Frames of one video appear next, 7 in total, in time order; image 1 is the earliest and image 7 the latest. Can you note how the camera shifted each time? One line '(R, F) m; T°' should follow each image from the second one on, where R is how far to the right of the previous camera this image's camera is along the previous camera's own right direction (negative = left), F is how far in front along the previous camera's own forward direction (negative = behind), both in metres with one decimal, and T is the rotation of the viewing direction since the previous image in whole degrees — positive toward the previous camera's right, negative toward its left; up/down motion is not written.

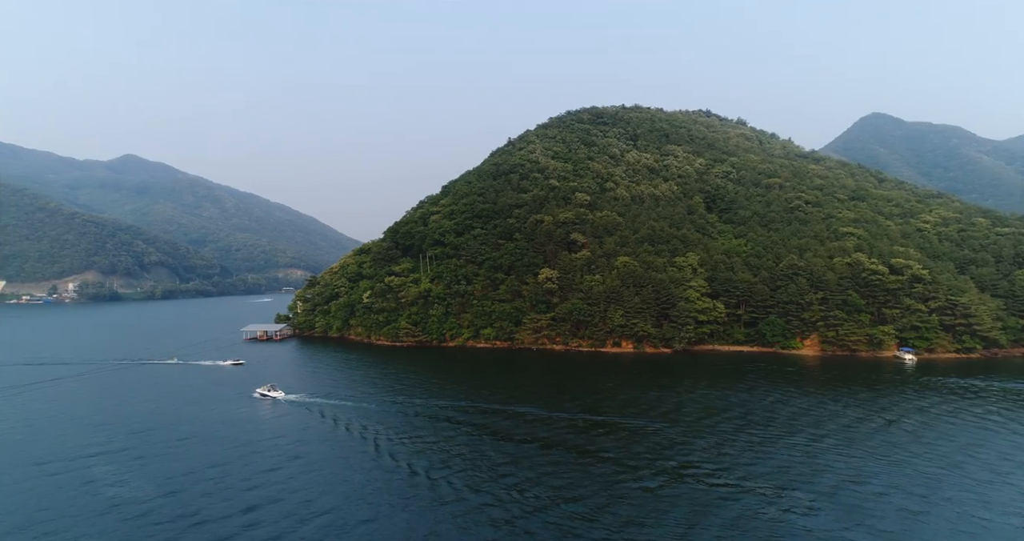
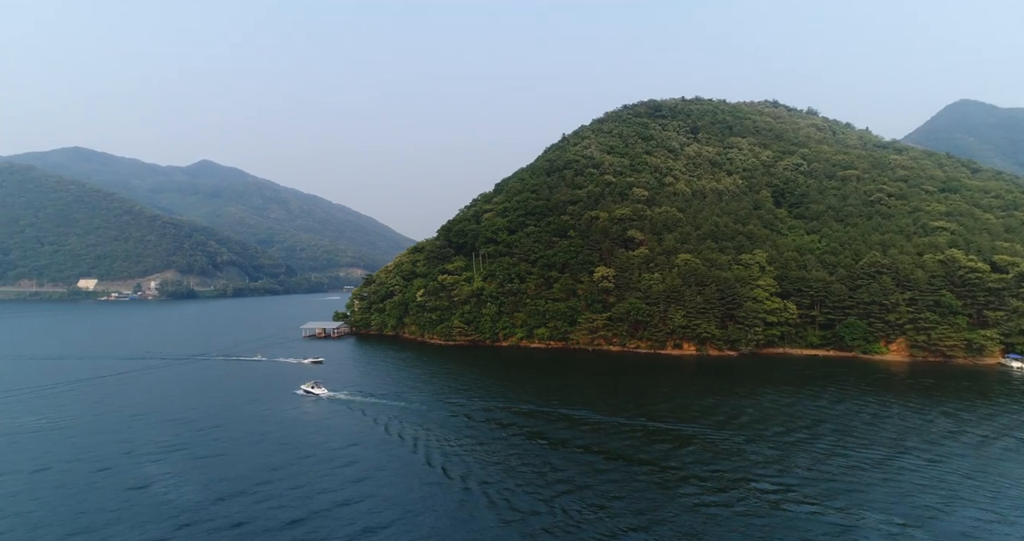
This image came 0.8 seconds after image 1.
(+0.3, +1.8) m; -6°
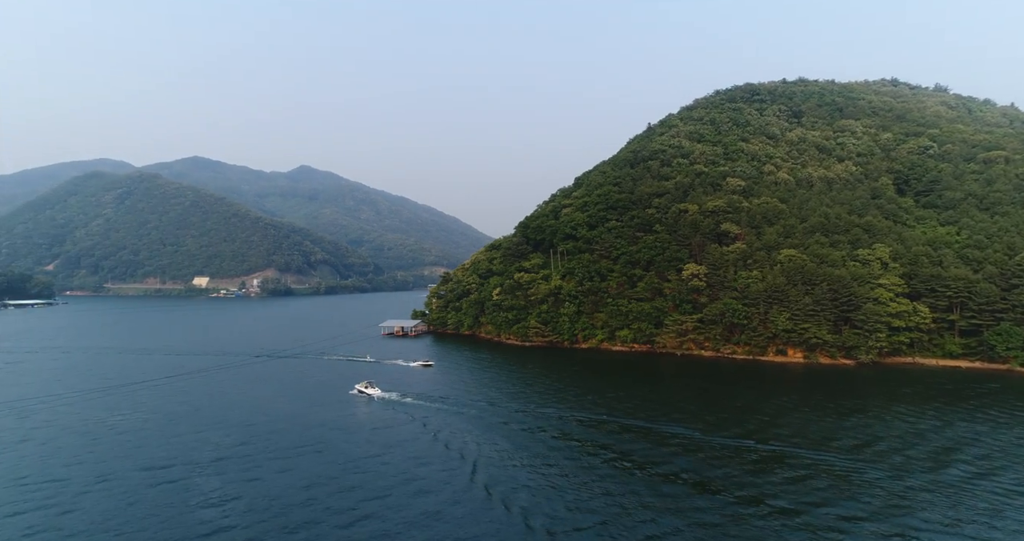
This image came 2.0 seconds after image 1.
(+0.5, +3.8) m; -8°
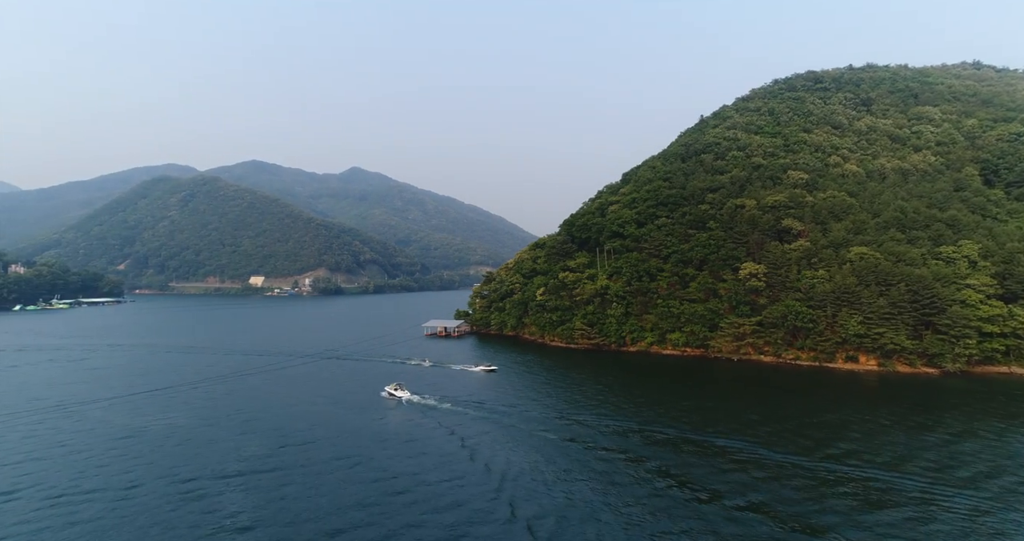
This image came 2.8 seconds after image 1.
(+0.3, +2.4) m; -5°
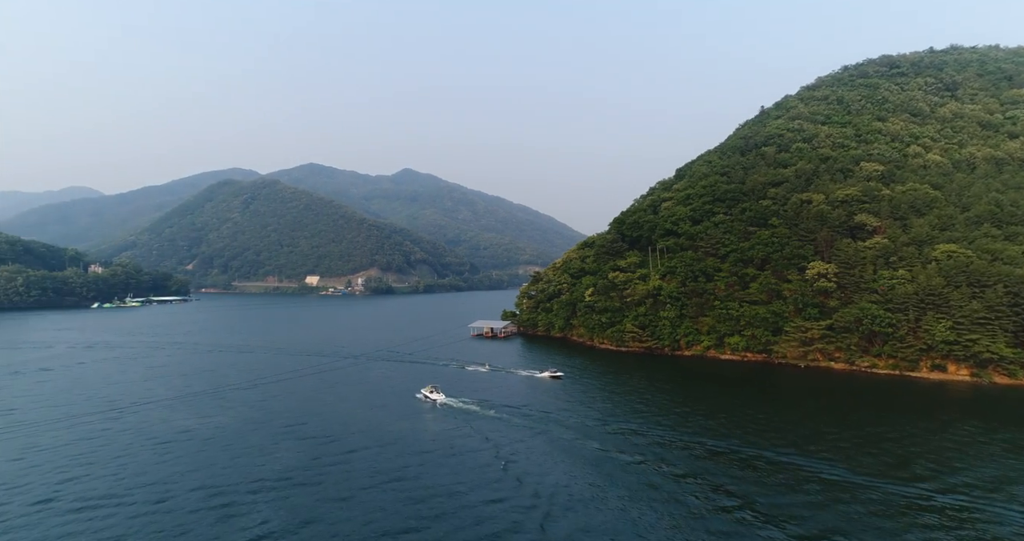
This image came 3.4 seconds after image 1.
(+0.2, +2.3) m; -5°
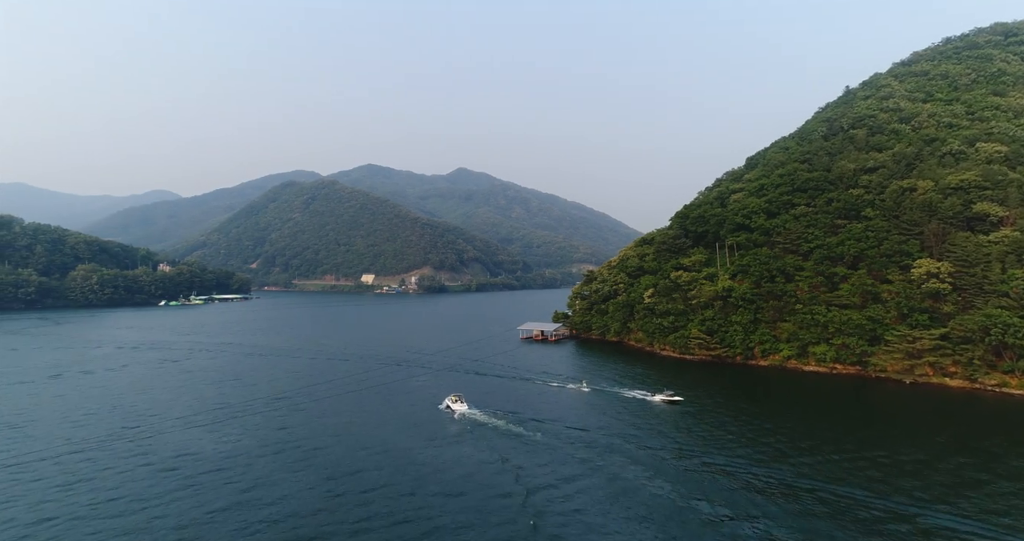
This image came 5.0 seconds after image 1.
(+0.2, +5.4) m; -5°
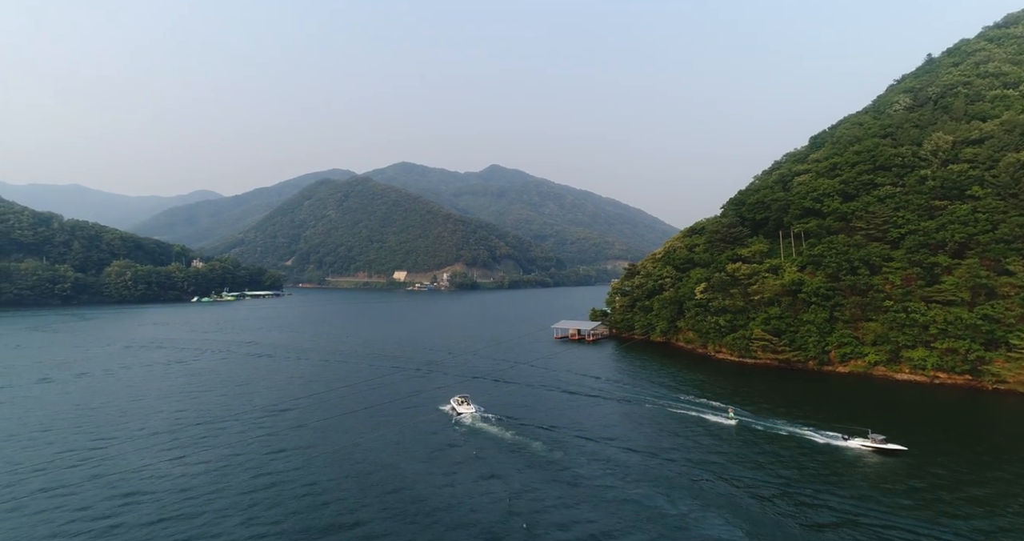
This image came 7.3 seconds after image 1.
(-0.4, +6.7) m; -3°
